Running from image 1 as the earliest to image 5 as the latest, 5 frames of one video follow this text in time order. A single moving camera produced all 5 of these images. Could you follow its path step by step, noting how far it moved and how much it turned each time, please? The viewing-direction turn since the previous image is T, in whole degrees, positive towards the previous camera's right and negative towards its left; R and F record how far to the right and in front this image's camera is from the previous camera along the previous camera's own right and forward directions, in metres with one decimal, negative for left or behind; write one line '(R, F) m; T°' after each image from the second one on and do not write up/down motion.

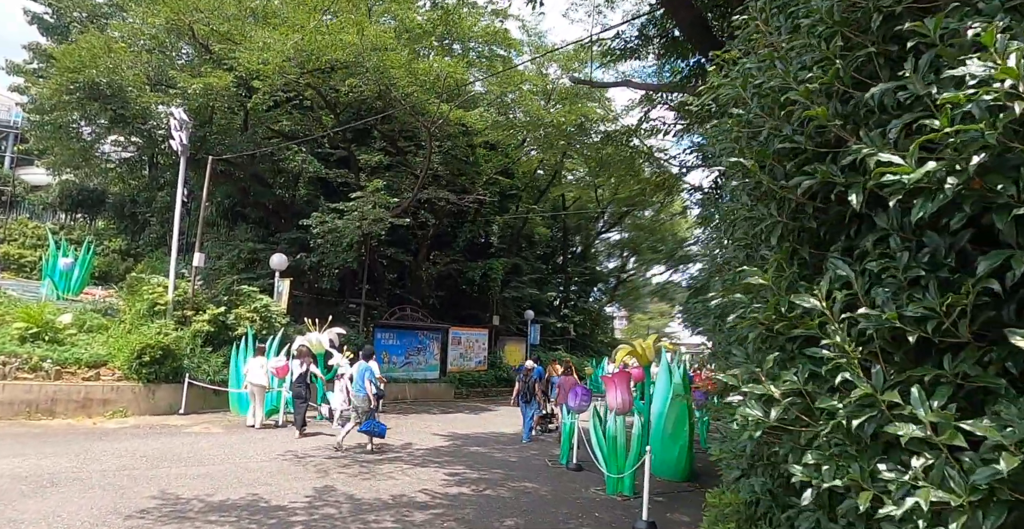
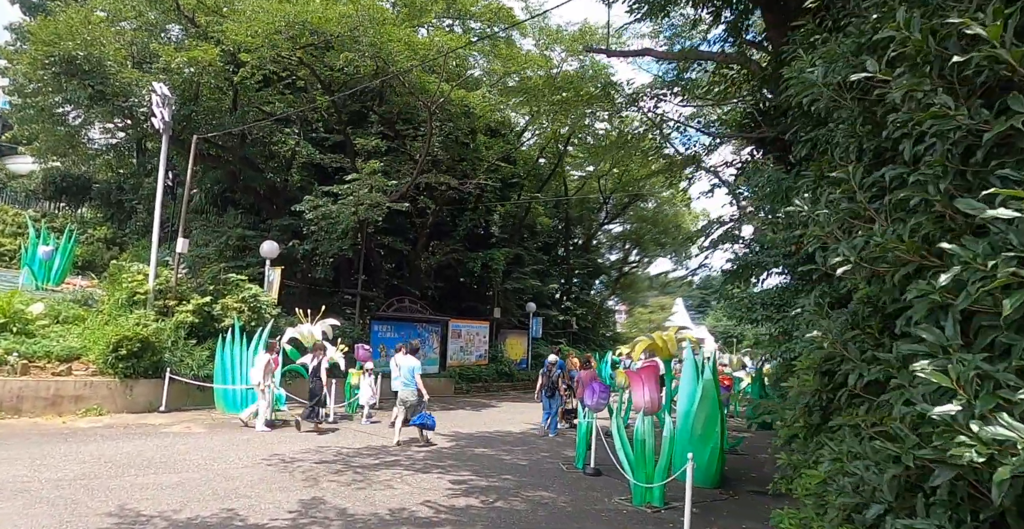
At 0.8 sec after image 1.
(-0.2, +0.9) m; 0°
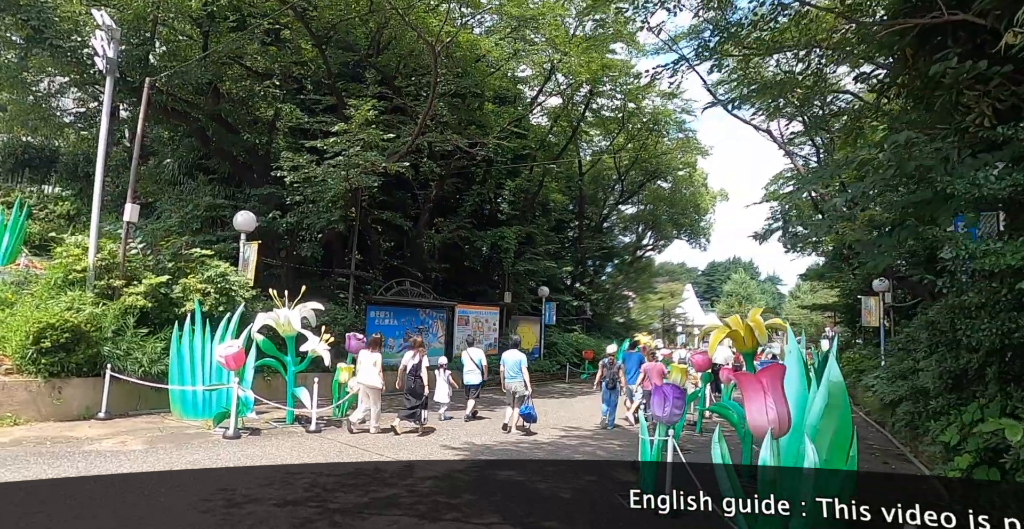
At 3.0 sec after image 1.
(-0.4, +2.4) m; 0°
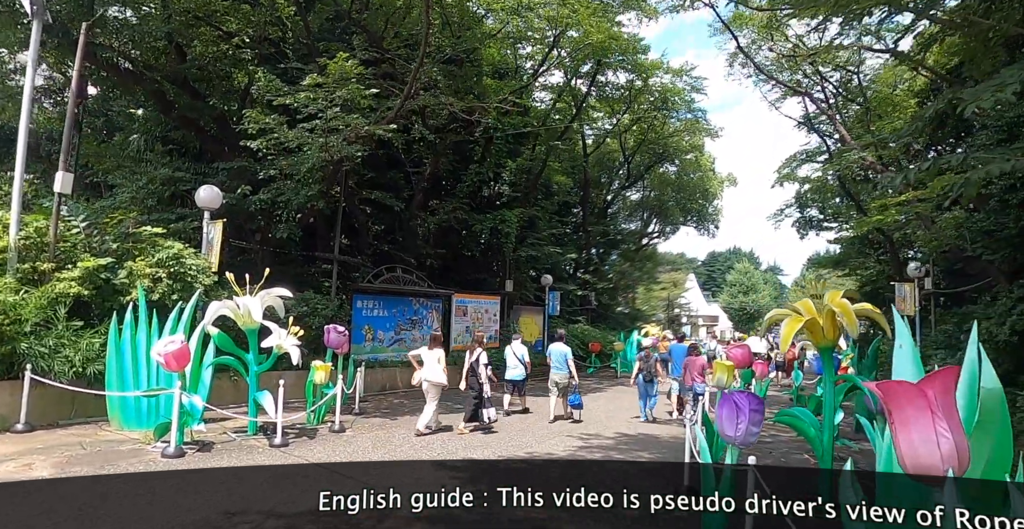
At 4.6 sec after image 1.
(-0.1, +1.7) m; 0°
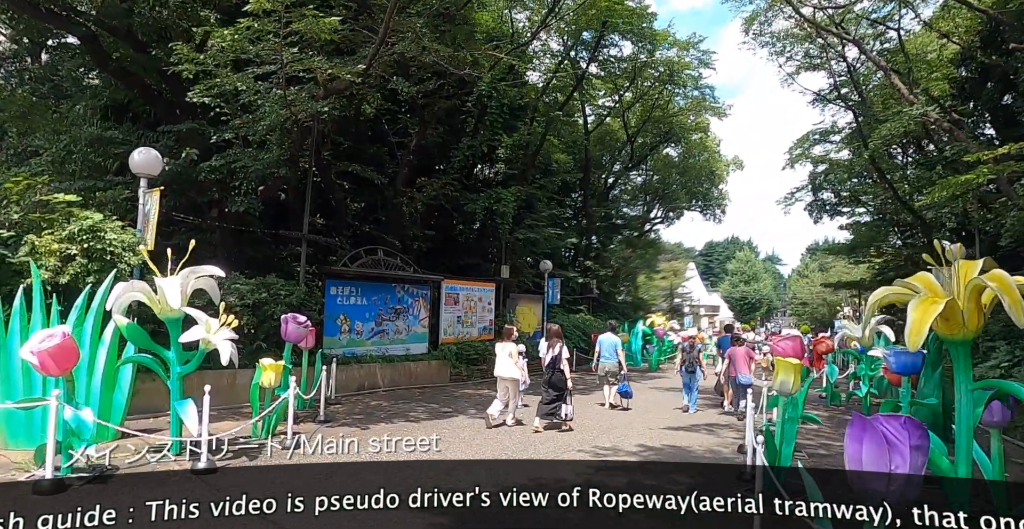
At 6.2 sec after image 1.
(0.0, +1.8) m; 0°
